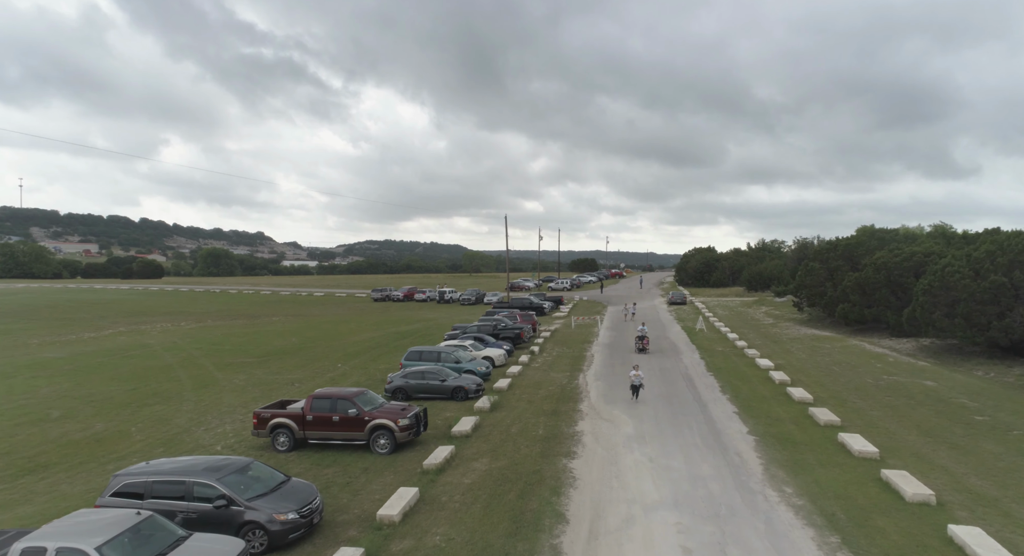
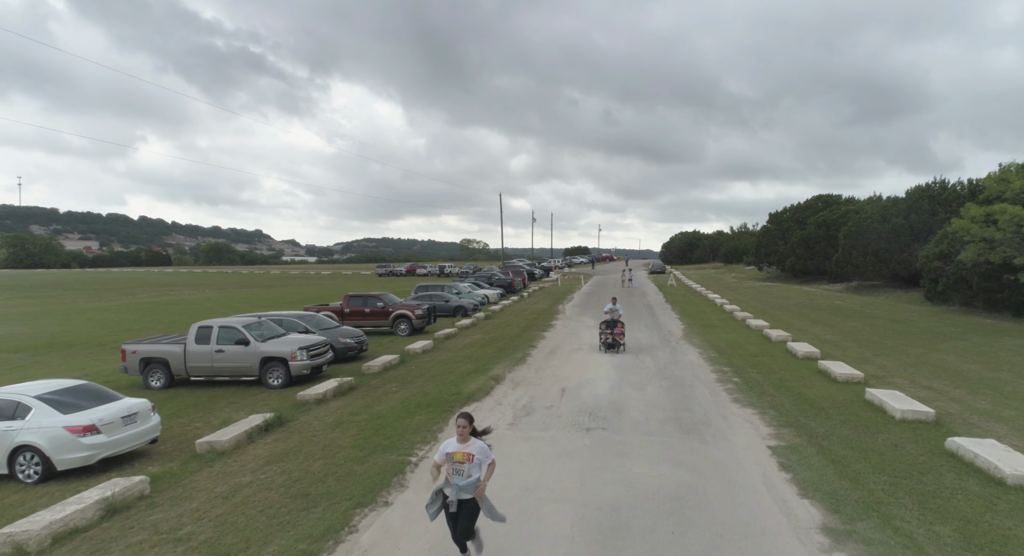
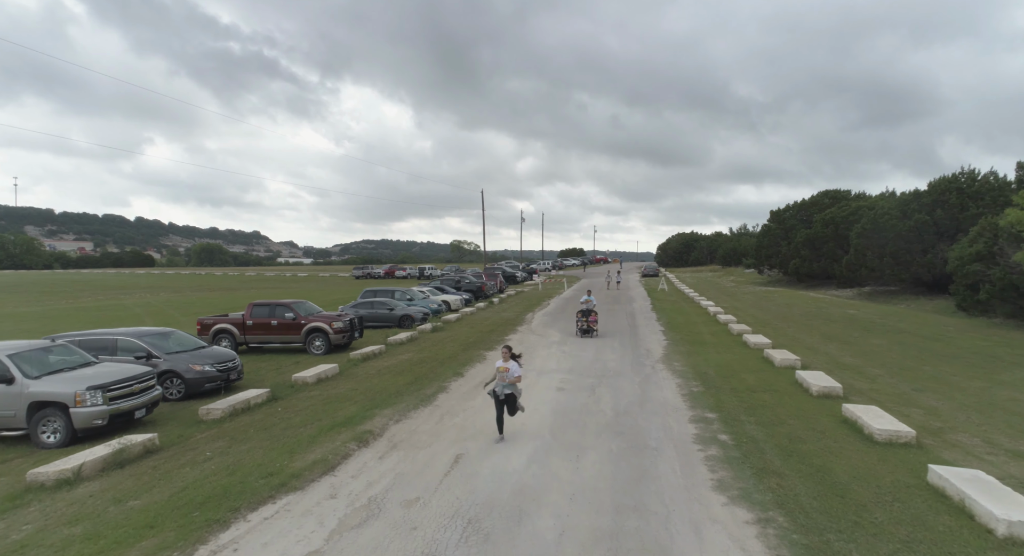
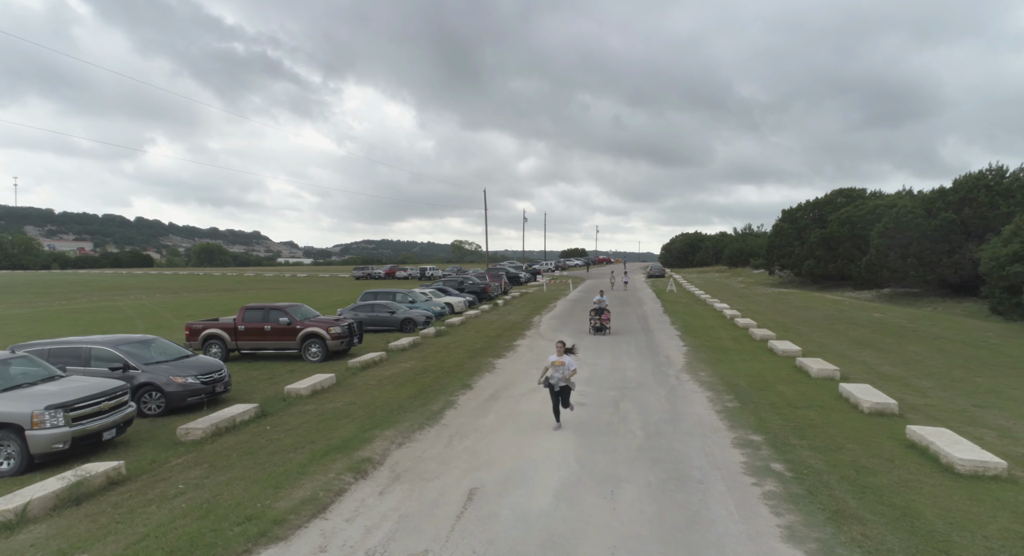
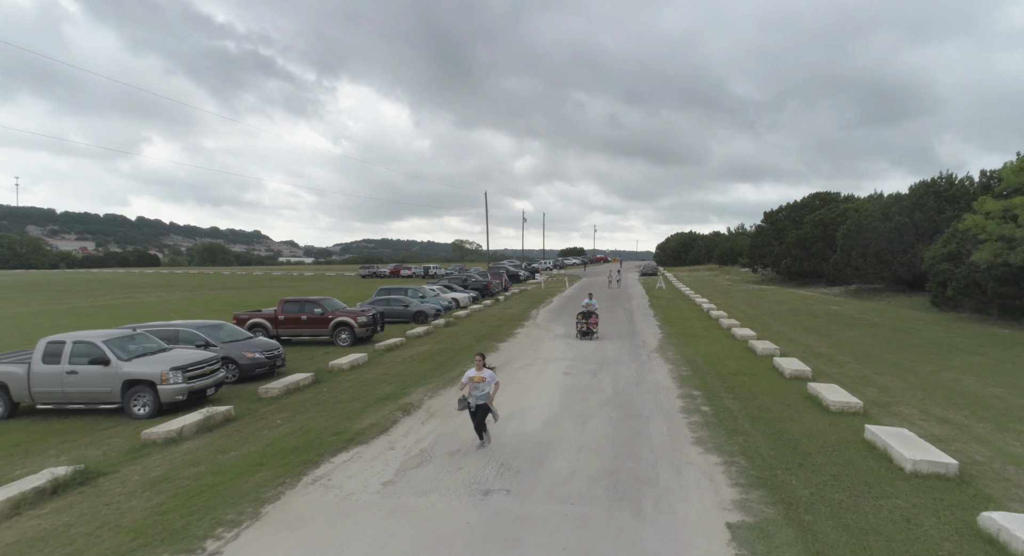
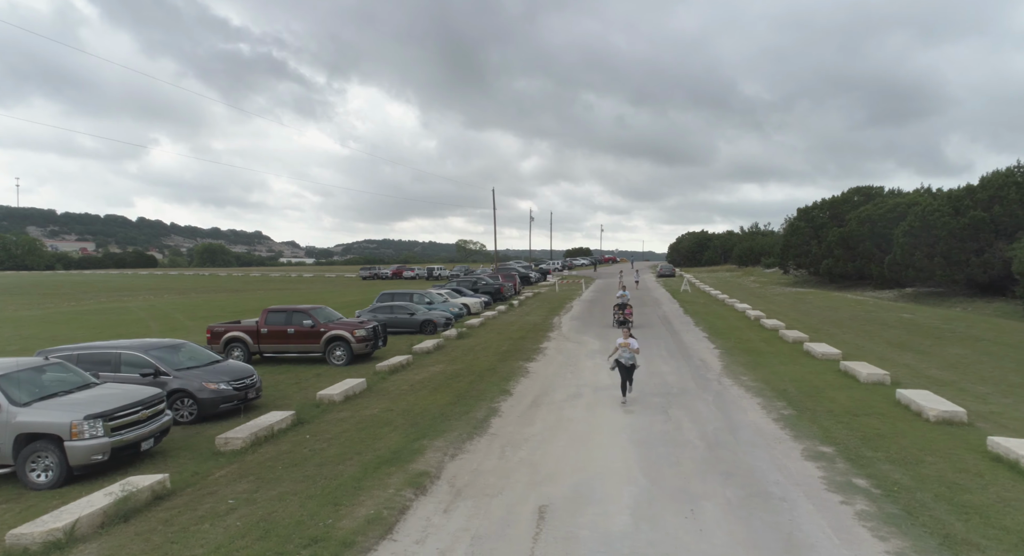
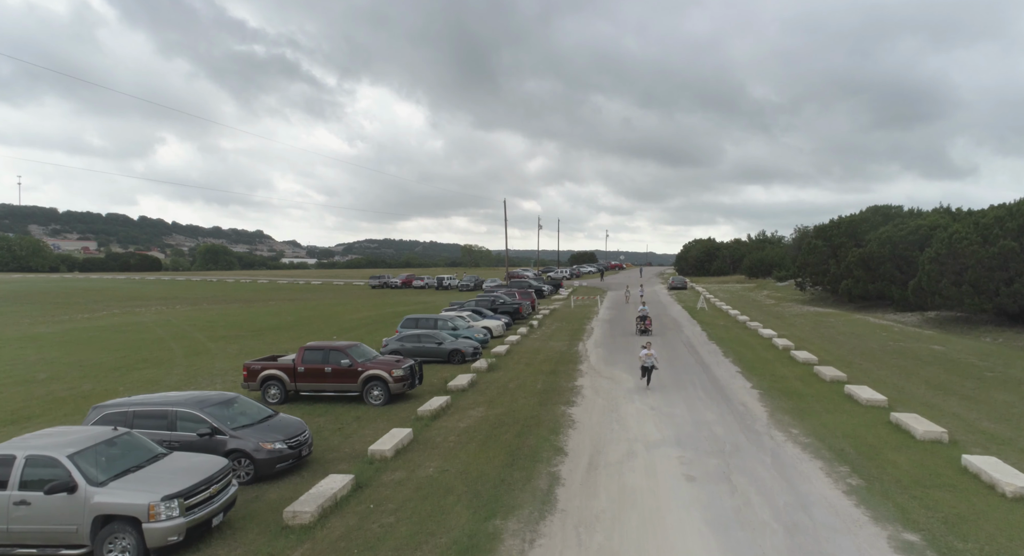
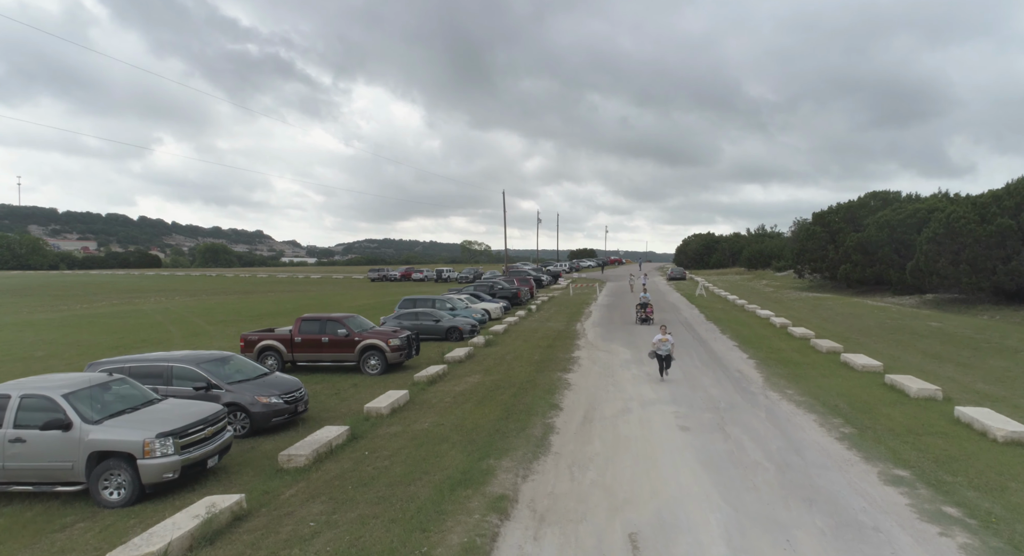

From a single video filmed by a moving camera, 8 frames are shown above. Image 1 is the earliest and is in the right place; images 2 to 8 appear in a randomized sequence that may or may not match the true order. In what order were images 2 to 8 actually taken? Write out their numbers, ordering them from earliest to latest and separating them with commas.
7, 8, 6, 4, 3, 5, 2
